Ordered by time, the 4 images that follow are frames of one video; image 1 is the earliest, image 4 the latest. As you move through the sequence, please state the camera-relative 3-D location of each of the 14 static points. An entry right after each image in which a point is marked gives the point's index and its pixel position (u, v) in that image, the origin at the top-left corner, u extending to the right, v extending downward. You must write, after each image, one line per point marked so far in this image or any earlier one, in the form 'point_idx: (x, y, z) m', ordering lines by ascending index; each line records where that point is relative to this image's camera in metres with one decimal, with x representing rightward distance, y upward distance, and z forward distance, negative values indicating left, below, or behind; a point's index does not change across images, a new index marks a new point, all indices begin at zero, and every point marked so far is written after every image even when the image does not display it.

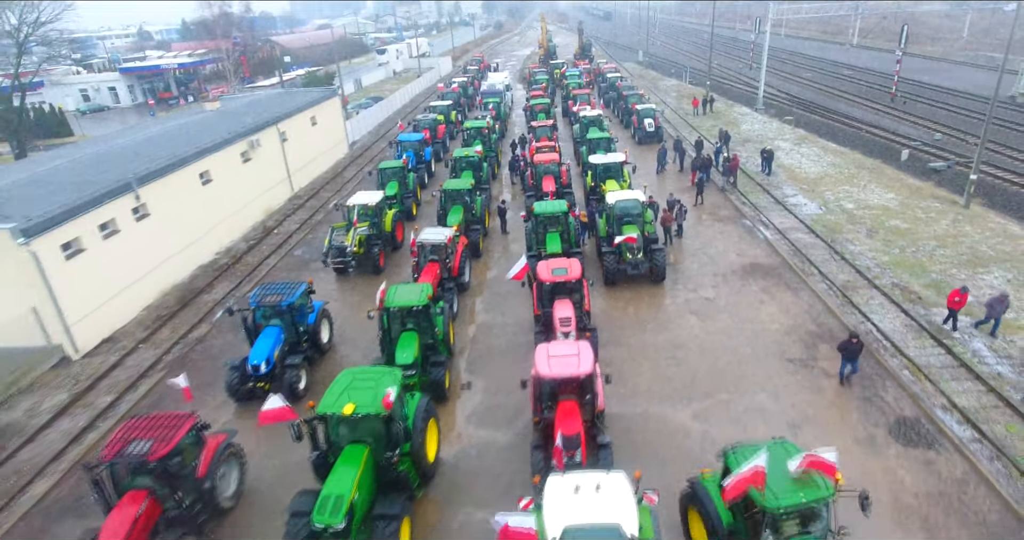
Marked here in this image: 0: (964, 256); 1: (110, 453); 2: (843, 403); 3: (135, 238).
0: (+11.4, +0.4, +14.9) m
1: (-5.2, -2.4, +7.7) m
2: (+5.7, -2.3, +10.1) m
3: (-9.6, +0.8, +15.1) m
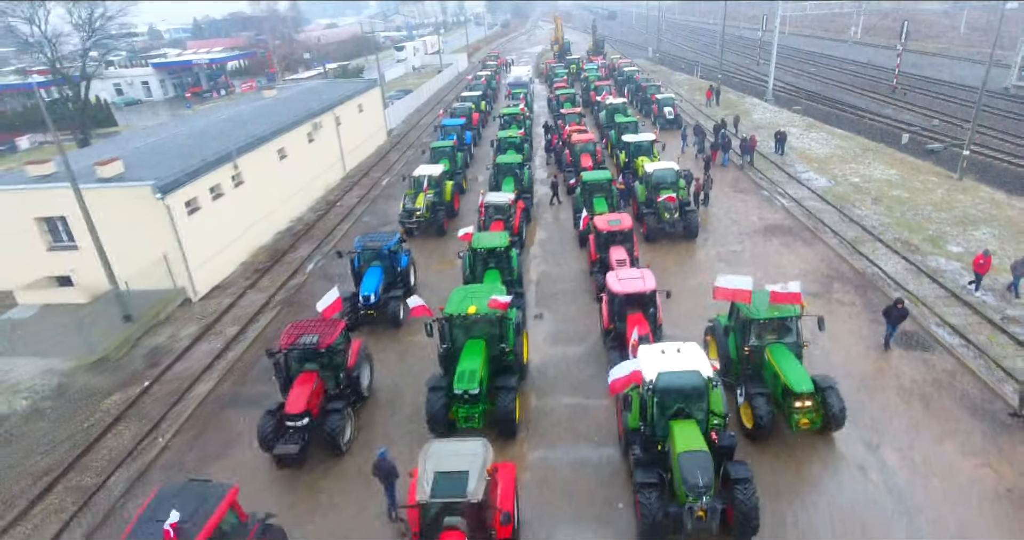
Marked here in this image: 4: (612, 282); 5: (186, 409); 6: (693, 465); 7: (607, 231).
0: (+12.9, +1.5, +17.1) m
1: (-3.7, -1.2, +9.9) m
2: (+7.2, -1.1, +12.4) m
3: (-8.1, +2.0, +17.3) m
4: (+1.9, -0.2, +11.3) m
5: (-6.2, -2.6, +11.3) m
6: (+2.3, -2.4, +7.4) m
7: (+2.3, +0.9, +14.1) m
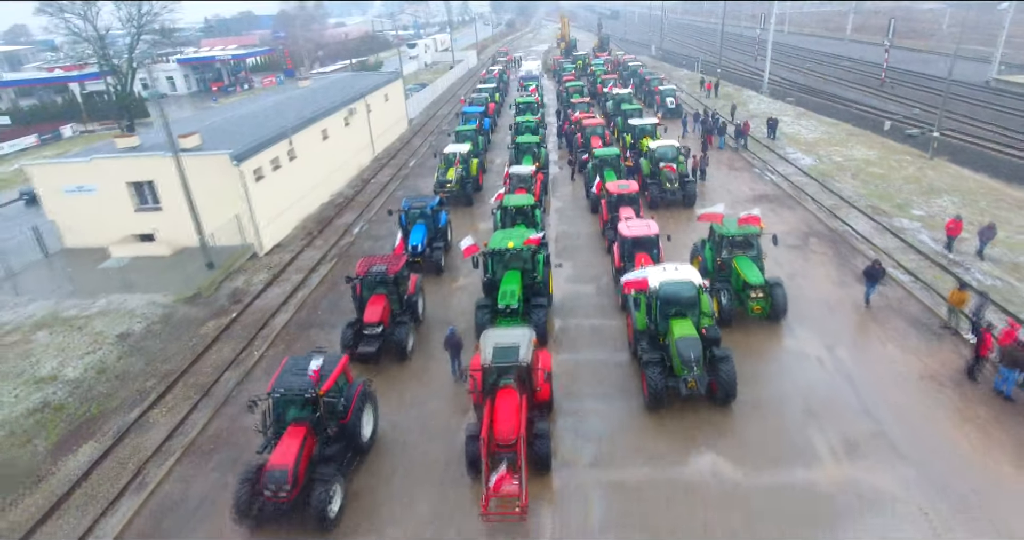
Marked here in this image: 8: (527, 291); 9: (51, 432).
0: (+13.5, +2.7, +19.5) m
1: (-3.1, 0.0, +12.3) m
2: (+7.8, +0.1, +14.7) m
3: (-7.4, +3.2, +19.7) m
4: (+2.6, +1.0, +13.7) m
5: (-5.6, -1.4, +13.7) m
6: (+2.9, -1.2, +9.8) m
7: (+2.9, +2.1, +16.5) m
8: (+0.3, -0.5, +12.7) m
9: (-8.3, -2.9, +10.7) m
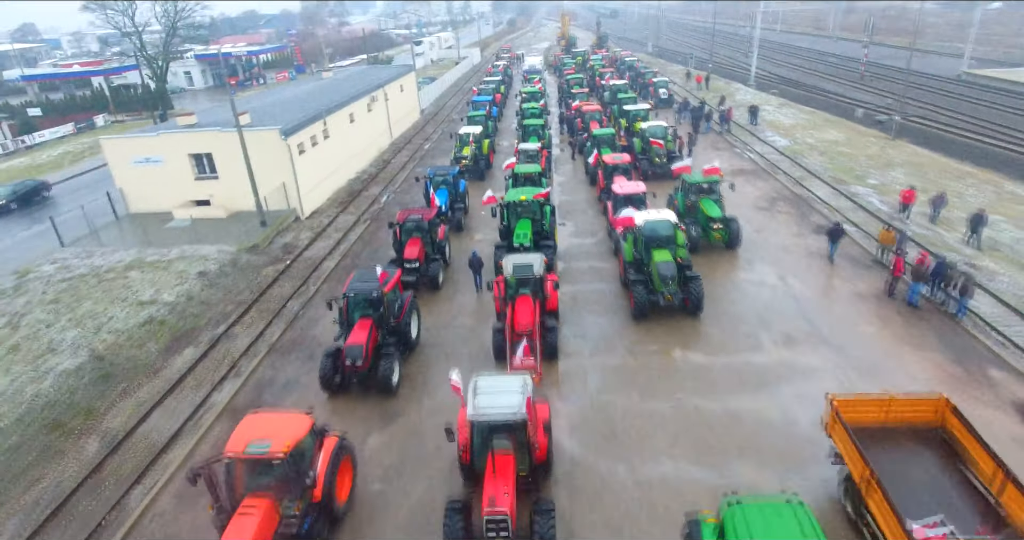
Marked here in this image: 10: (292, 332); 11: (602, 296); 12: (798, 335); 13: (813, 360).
0: (+13.8, +4.0, +22.2) m
1: (-2.8, +1.3, +15.0) m
2: (+8.1, +1.4, +17.5) m
3: (-7.1, +4.5, +22.4) m
4: (+2.9, +2.3, +16.4) m
5: (-5.3, -0.1, +16.4) m
6: (+3.2, +0.1, +12.5) m
7: (+3.2, +3.4, +19.2) m
8: (+0.6, +0.9, +15.4) m
9: (-8.0, -1.6, +13.4) m
10: (-5.0, -1.4, +13.5) m
11: (+2.1, -0.6, +14.2) m
12: (+5.9, -1.4, +12.1) m
13: (+5.8, -1.7, +11.3) m
